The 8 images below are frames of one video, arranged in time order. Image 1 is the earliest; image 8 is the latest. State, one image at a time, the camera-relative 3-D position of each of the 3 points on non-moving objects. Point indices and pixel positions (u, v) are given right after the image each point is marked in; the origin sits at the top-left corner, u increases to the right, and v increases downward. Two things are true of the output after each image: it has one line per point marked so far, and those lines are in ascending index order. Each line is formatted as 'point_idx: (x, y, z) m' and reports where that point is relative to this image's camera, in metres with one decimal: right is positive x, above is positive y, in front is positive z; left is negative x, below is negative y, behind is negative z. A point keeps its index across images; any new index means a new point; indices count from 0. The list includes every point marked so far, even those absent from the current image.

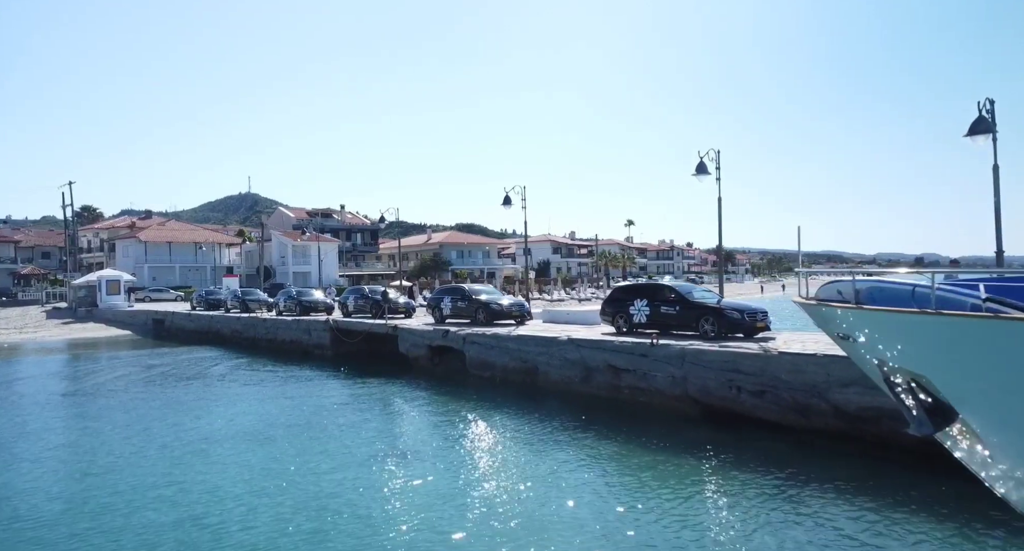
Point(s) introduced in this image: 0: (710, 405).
0: (+4.1, -2.7, +15.1) m
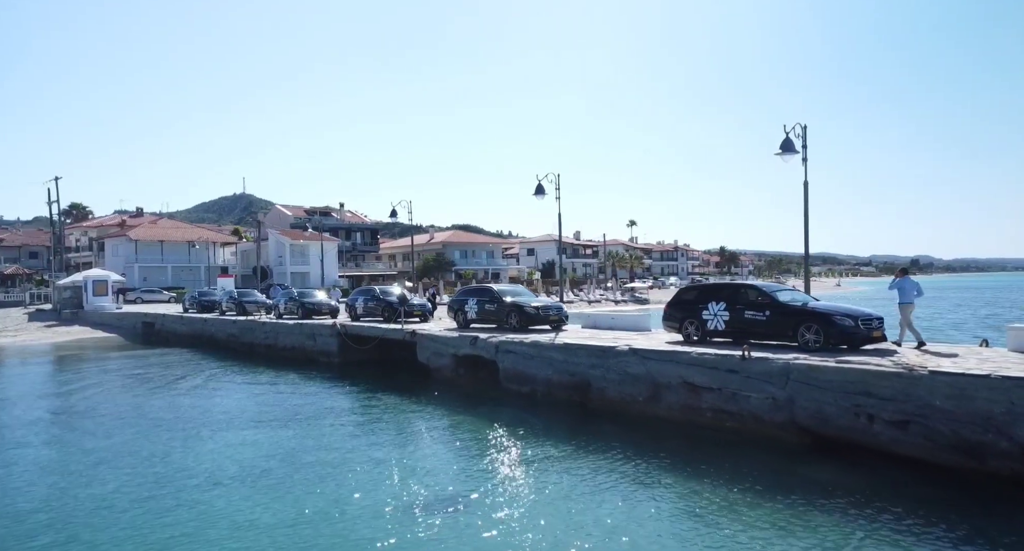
0: (+5.3, -2.7, +12.1) m
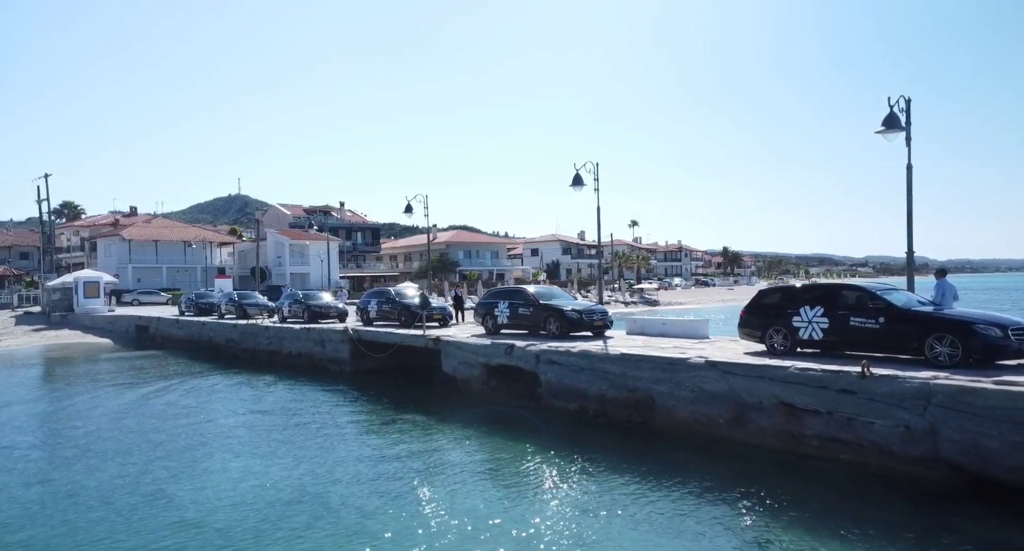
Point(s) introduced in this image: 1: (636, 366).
0: (+6.4, -2.7, +9.8) m
1: (+2.6, -1.9, +15.0) m
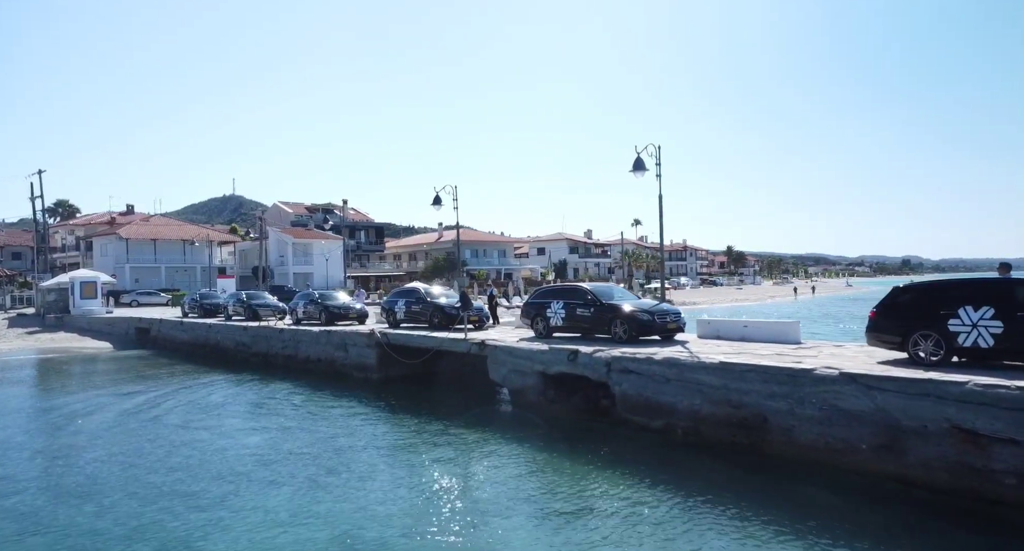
0: (+7.9, -2.6, +7.5) m
1: (+4.0, -1.8, +12.7) m
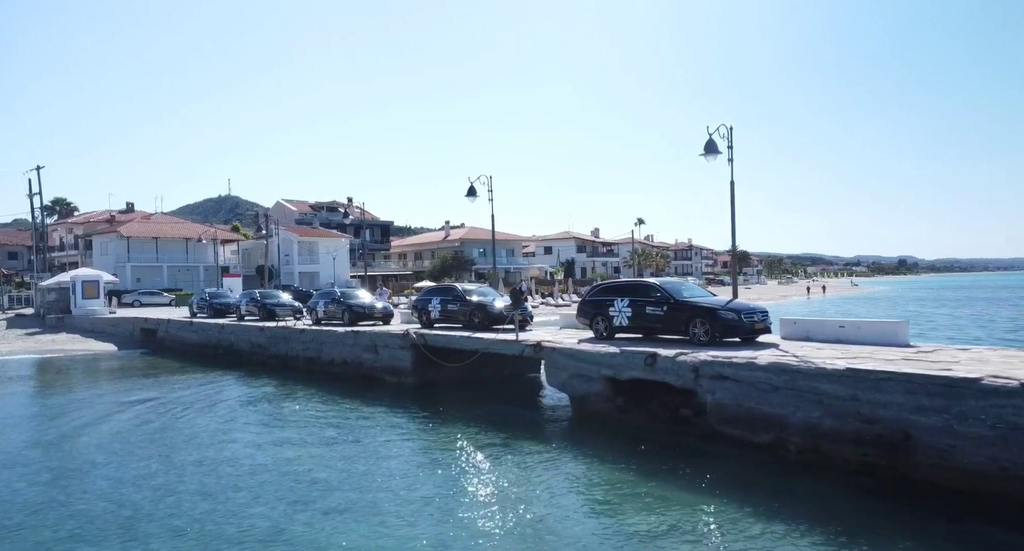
0: (+9.4, -2.4, +5.7) m
1: (+5.5, -1.7, +10.9) m
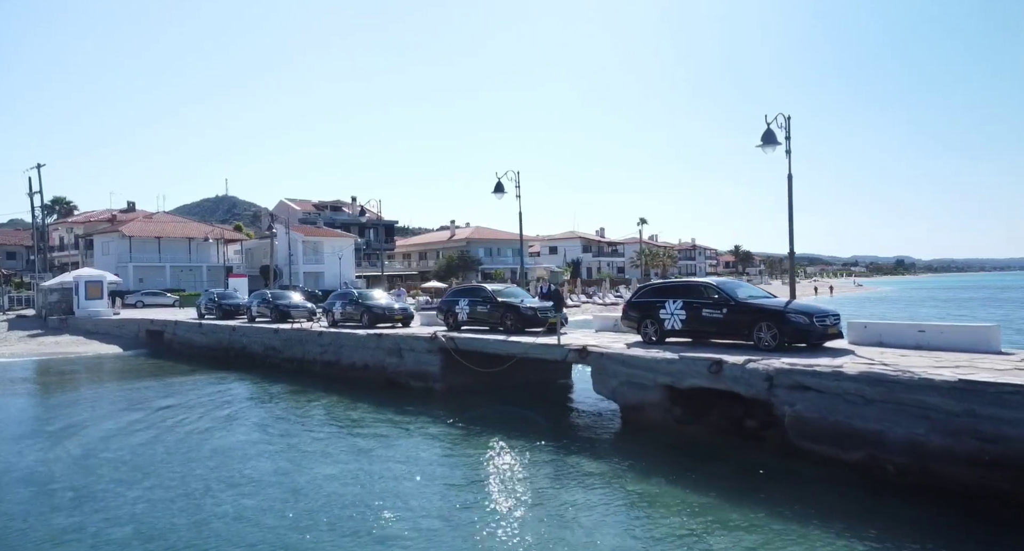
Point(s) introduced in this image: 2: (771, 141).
0: (+10.4, -2.4, +4.6) m
1: (+6.5, -1.7, +9.8) m
2: (+5.8, +3.0, +16.3) m
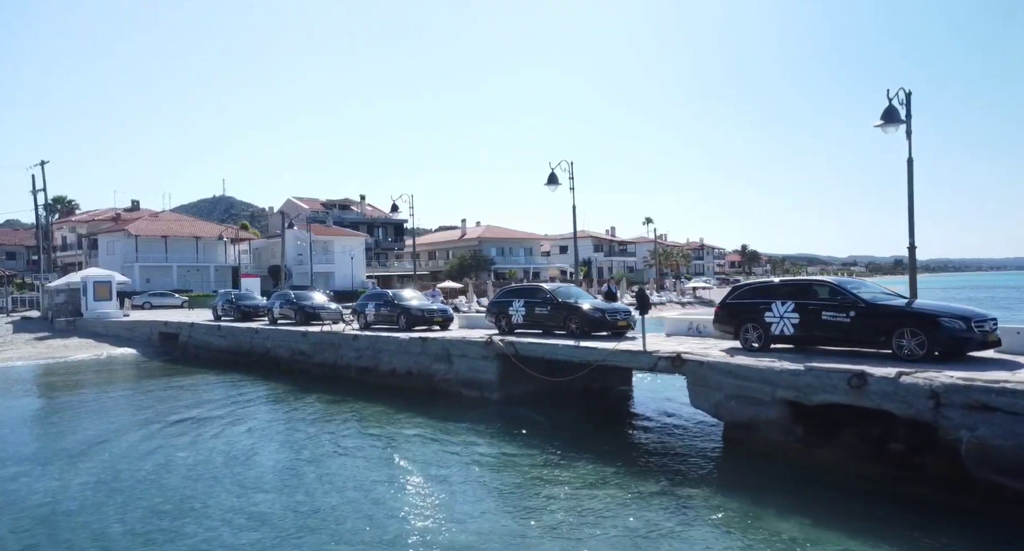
0: (+12.2, -2.4, +2.8) m
1: (+8.2, -1.6, +8.0) m
2: (+7.5, +3.1, +14.5) m
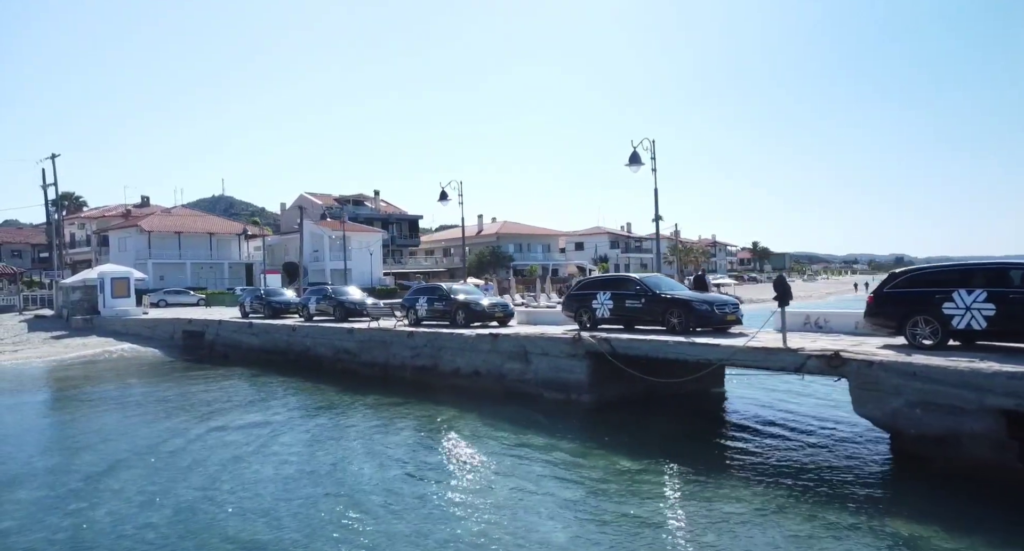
0: (+14.4, -2.1, +0.7) m
1: (+10.4, -1.3, +5.9) m
2: (+9.7, +3.4, +12.3) m
